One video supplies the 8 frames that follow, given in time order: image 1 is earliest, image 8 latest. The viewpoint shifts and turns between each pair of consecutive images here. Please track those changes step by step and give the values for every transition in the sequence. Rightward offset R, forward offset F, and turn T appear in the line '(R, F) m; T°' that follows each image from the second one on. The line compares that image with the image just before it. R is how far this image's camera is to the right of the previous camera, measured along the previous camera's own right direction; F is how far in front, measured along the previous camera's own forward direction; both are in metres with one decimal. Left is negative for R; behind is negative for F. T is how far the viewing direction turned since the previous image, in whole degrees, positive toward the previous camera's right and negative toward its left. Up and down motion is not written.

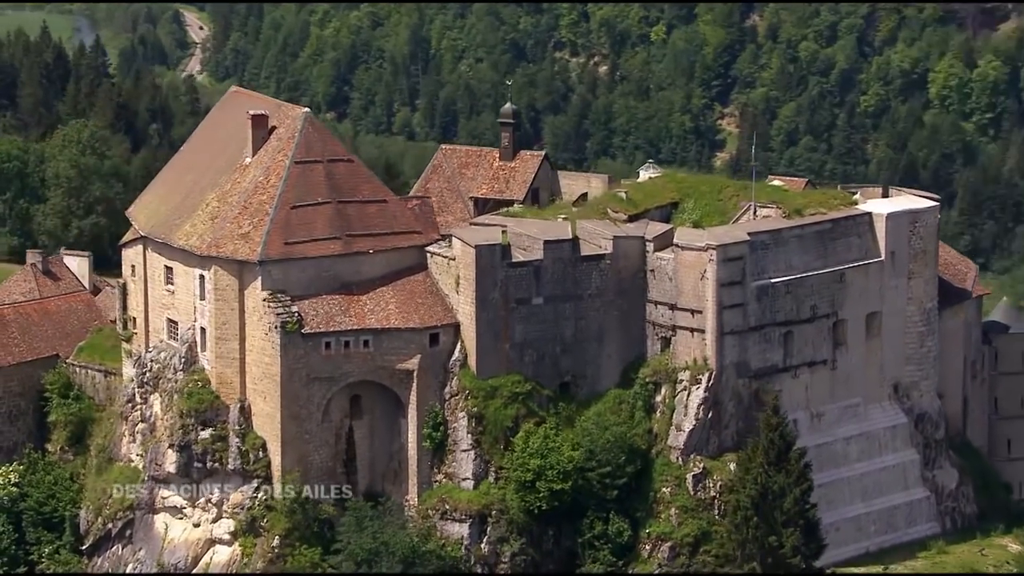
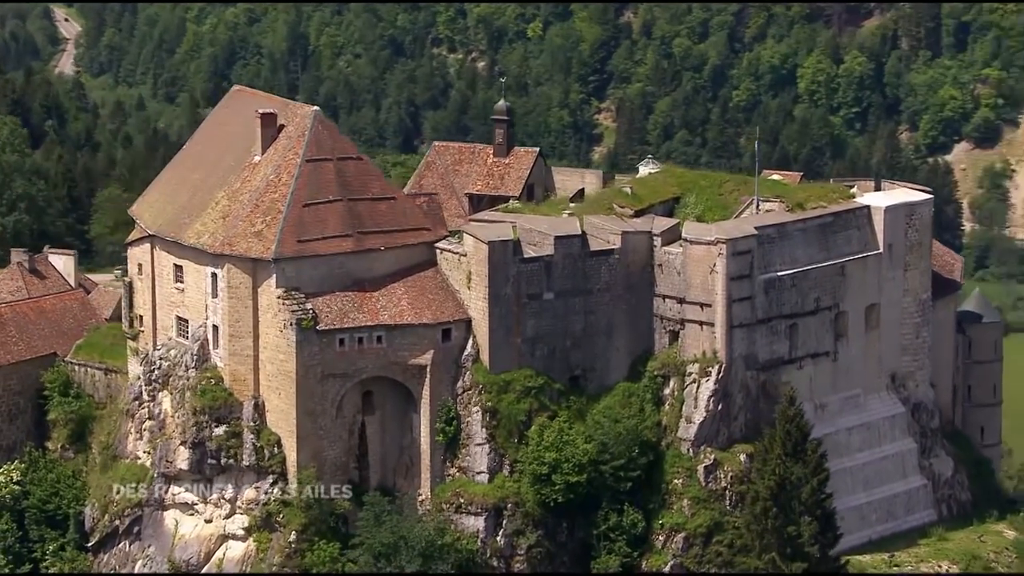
(-1.7, -0.4) m; +2°
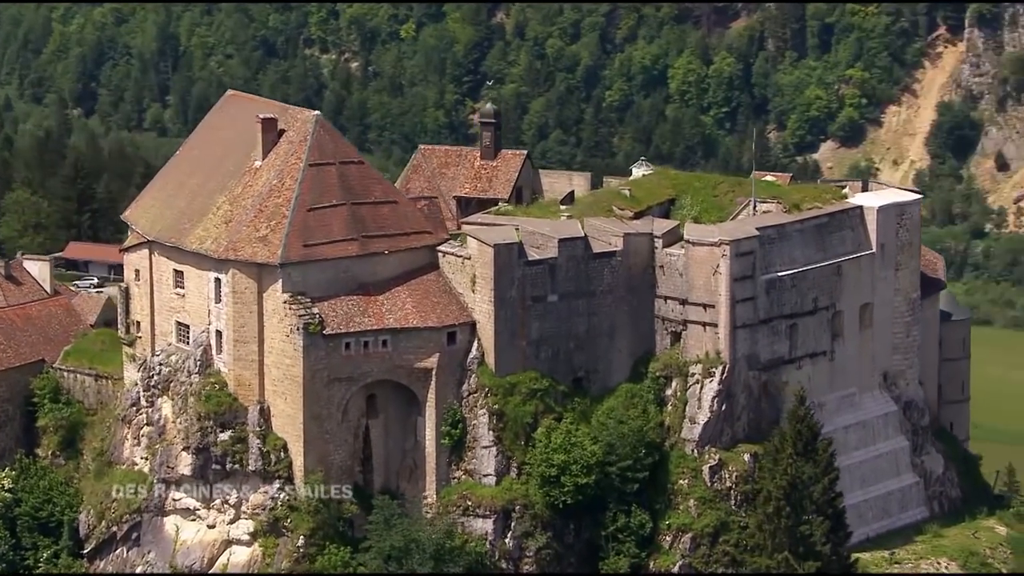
(-1.7, -0.1) m; +2°
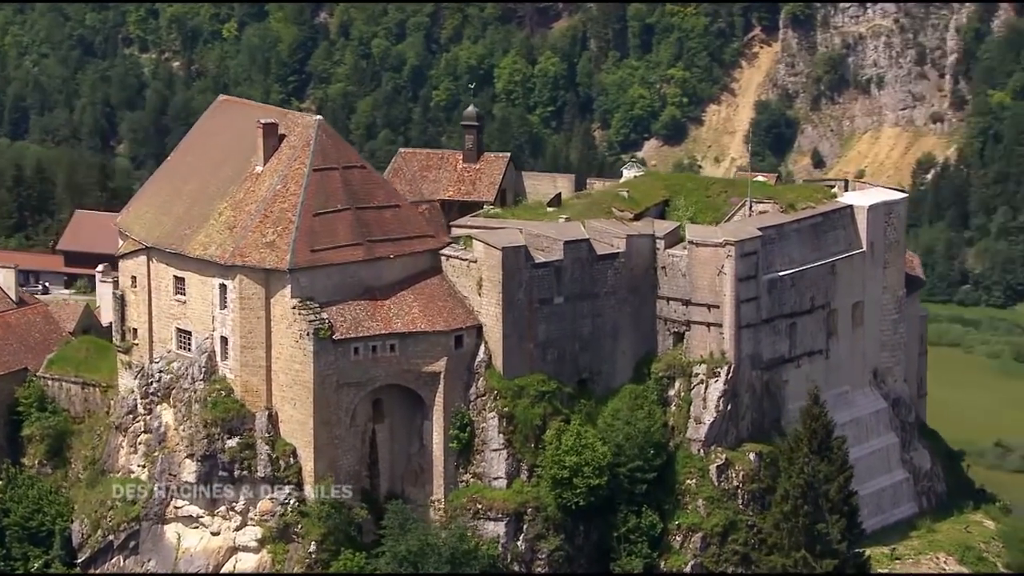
(-2.4, 0.0) m; +3°
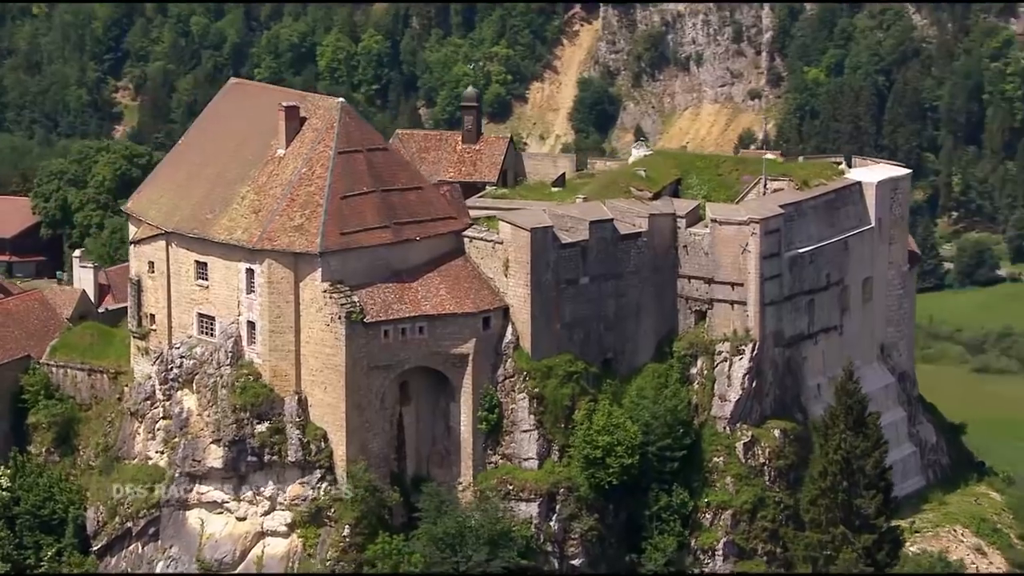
(-2.8, +0.1) m; +2°
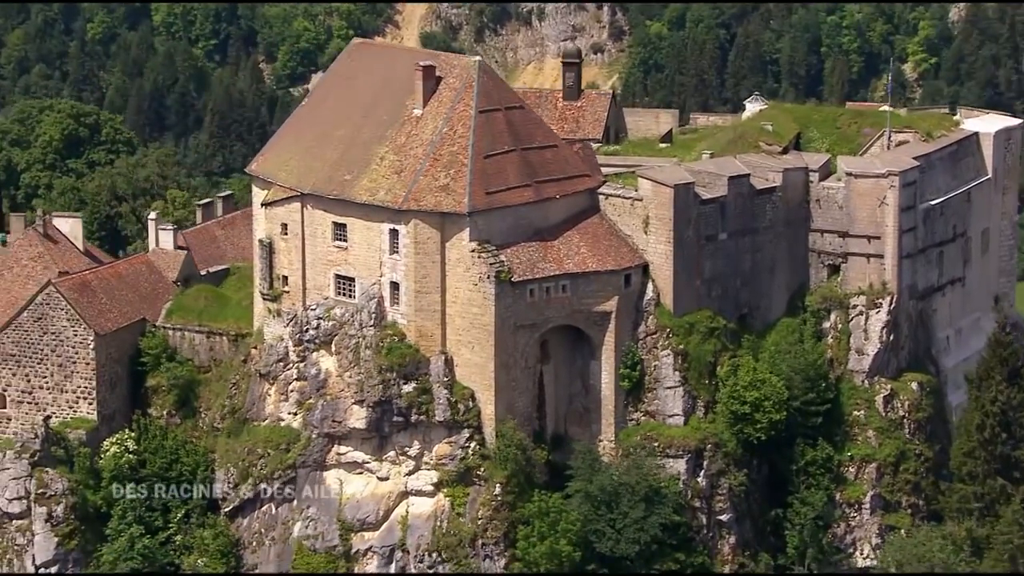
(-4.0, 0.0) m; 0°
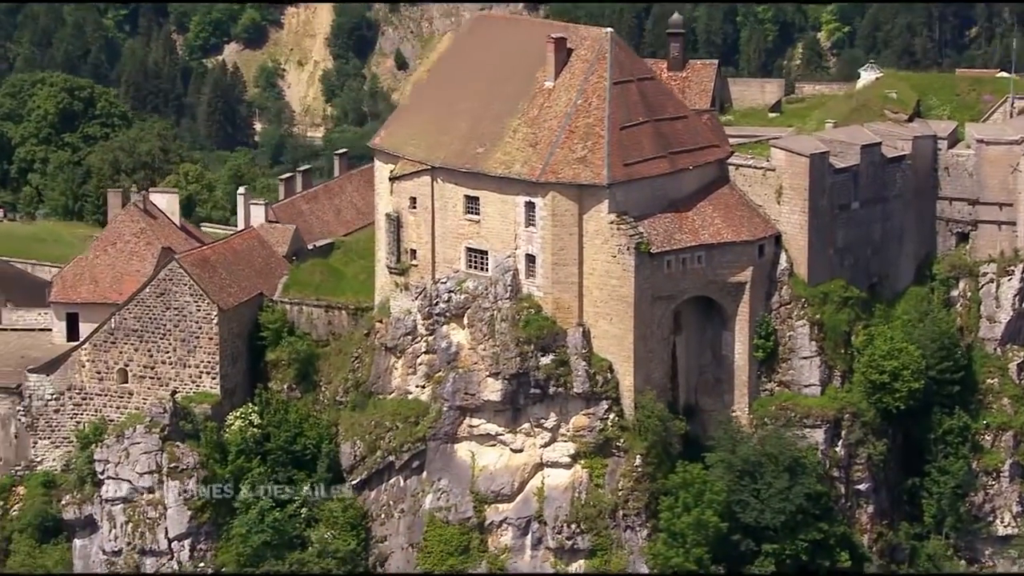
(-2.8, -0.1) m; -1°
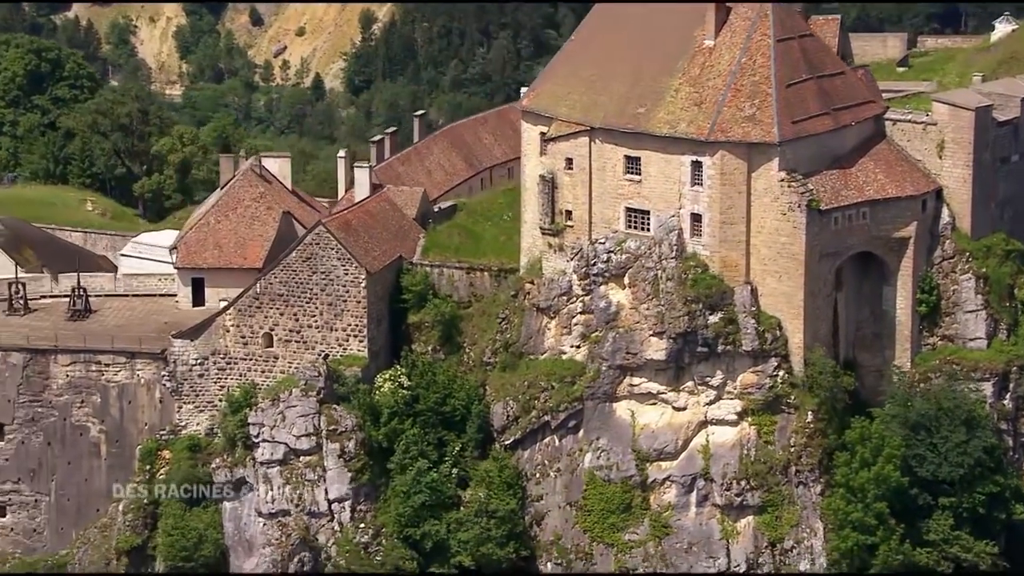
(-3.9, -0.3) m; -1°
